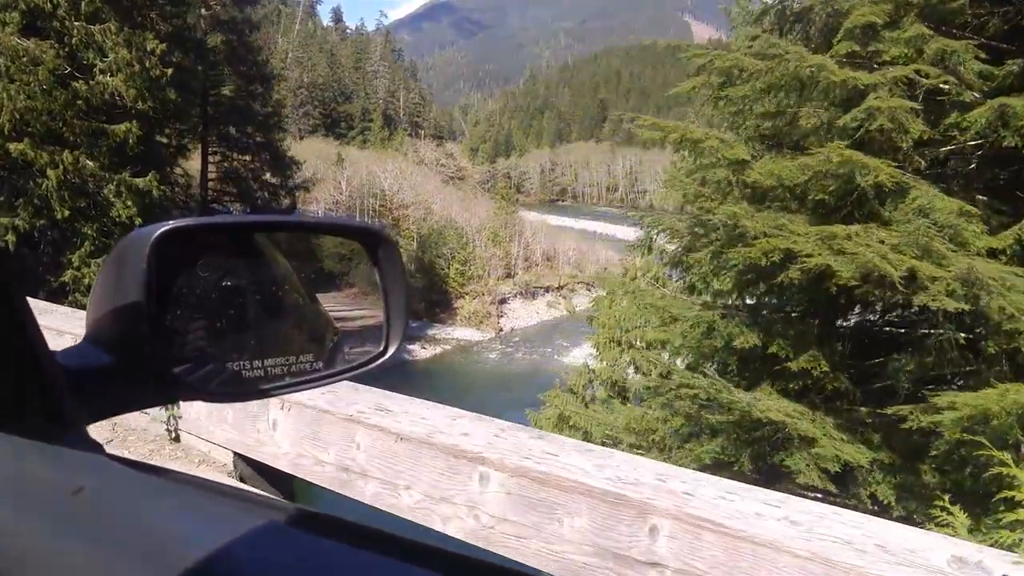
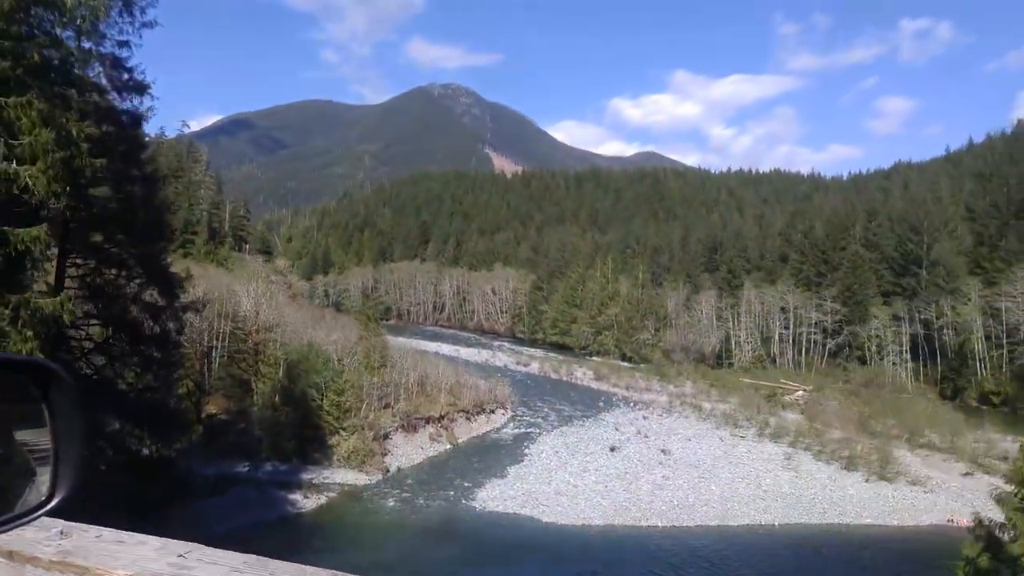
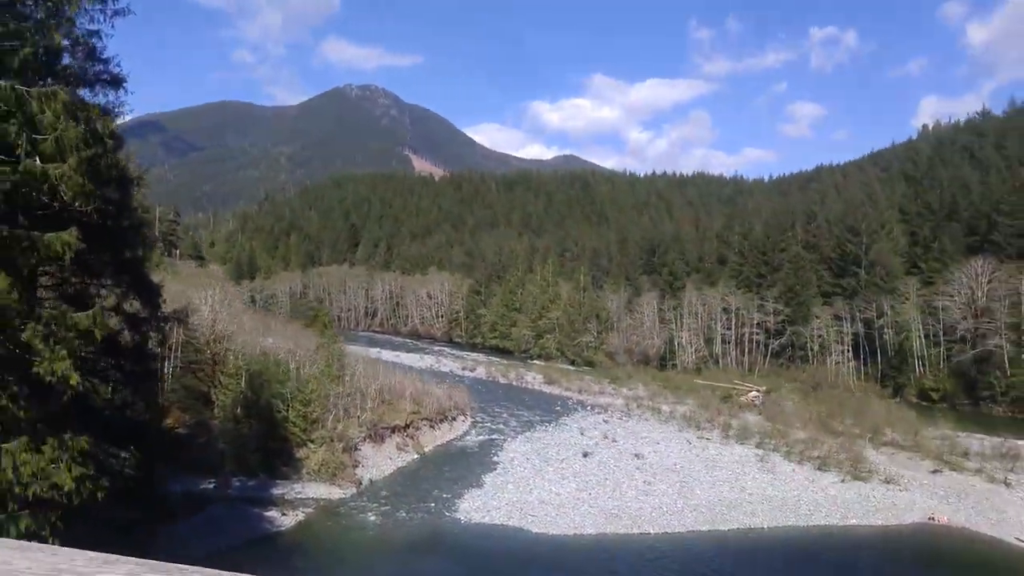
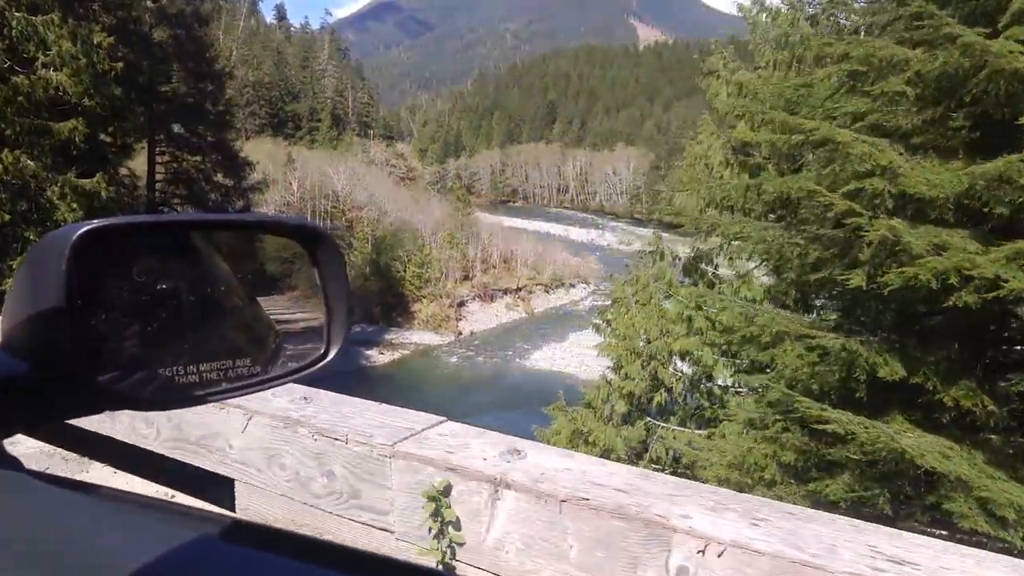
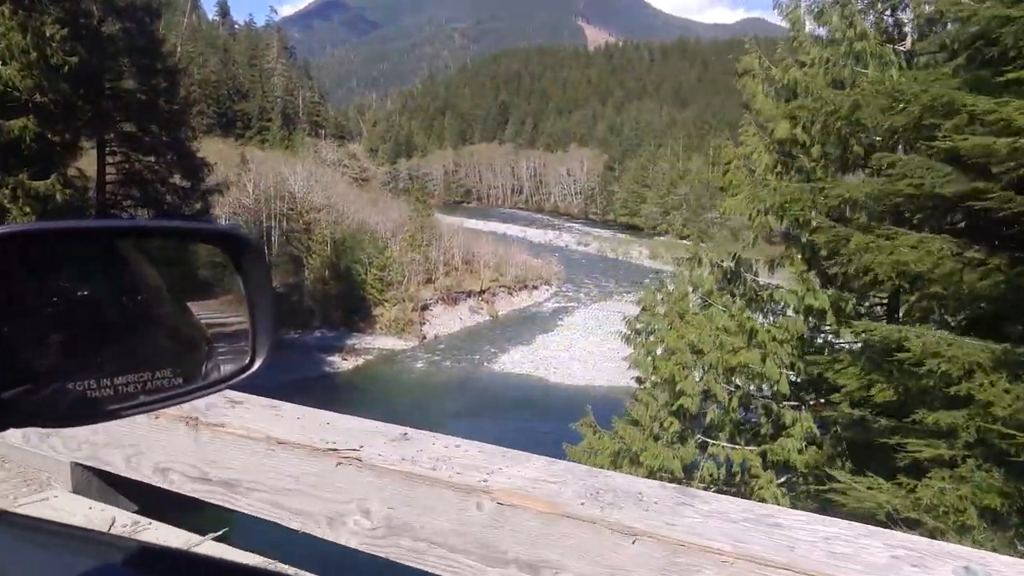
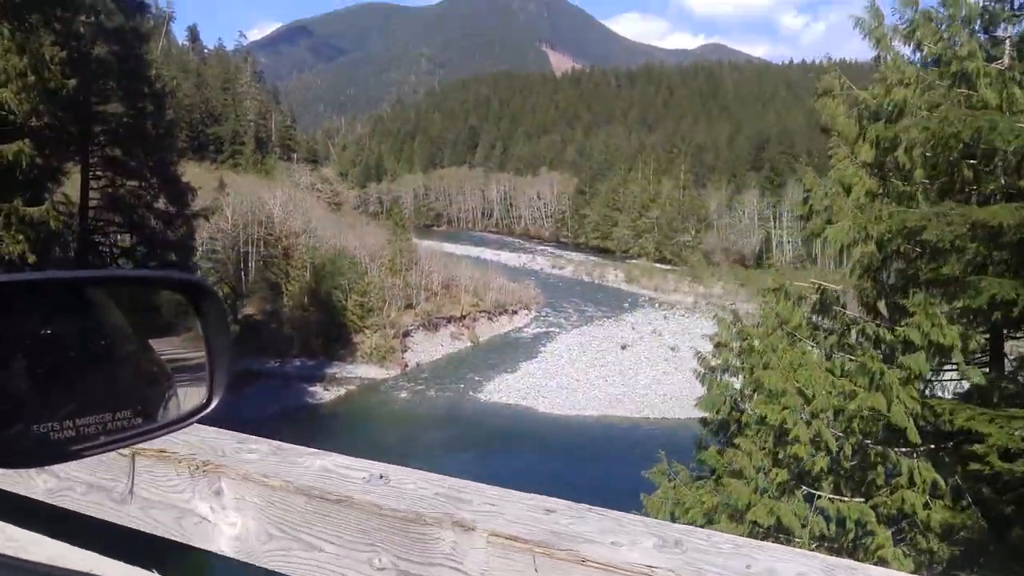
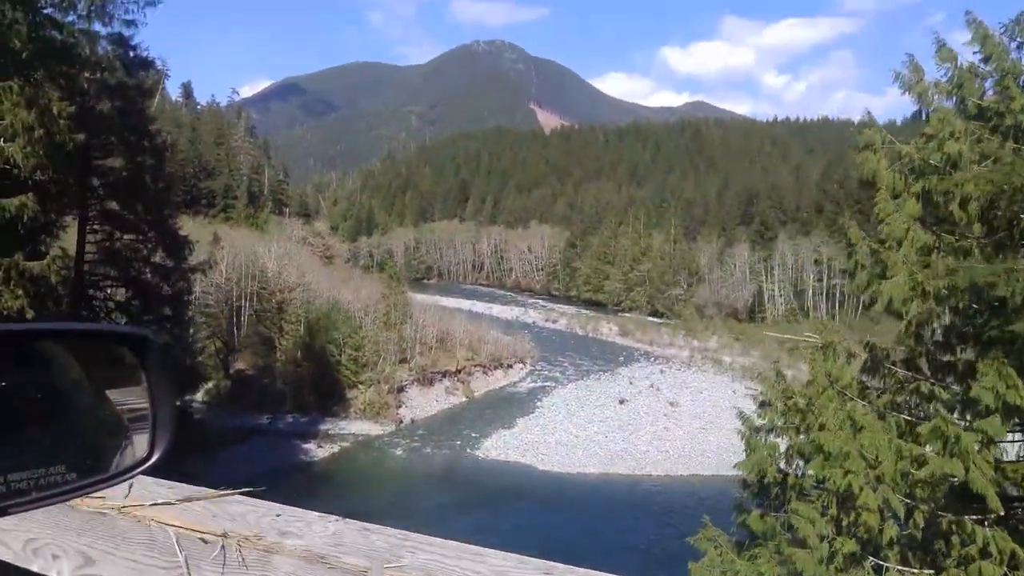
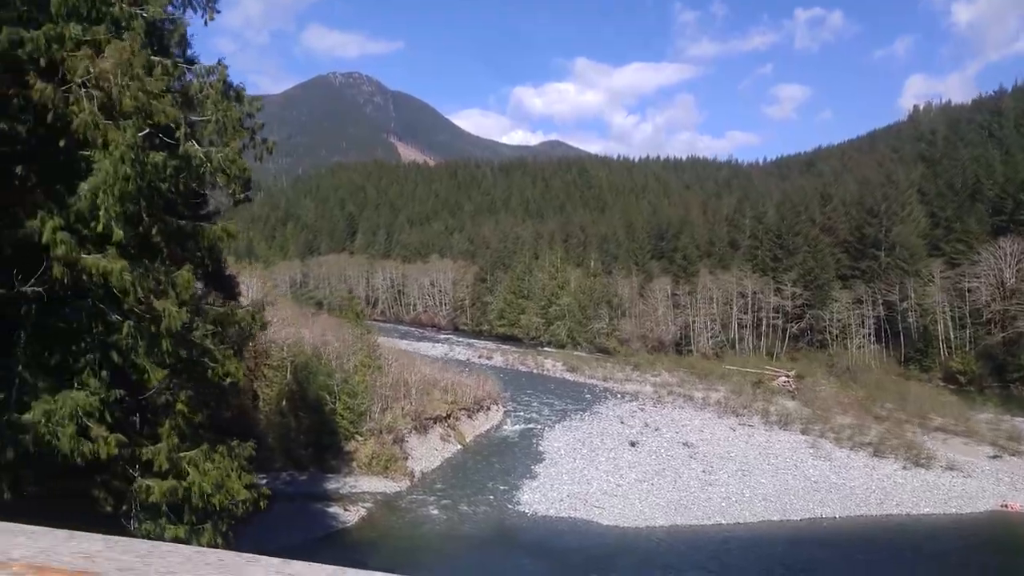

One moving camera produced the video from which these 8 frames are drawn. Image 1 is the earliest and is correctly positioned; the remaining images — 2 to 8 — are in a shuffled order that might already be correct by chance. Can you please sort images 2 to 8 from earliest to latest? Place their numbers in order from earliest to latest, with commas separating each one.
4, 5, 6, 7, 2, 3, 8
